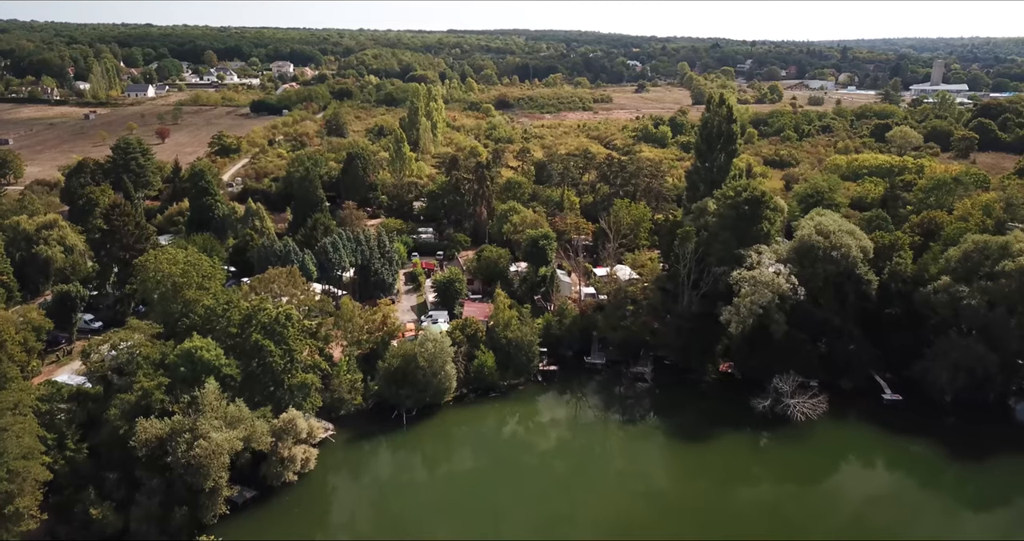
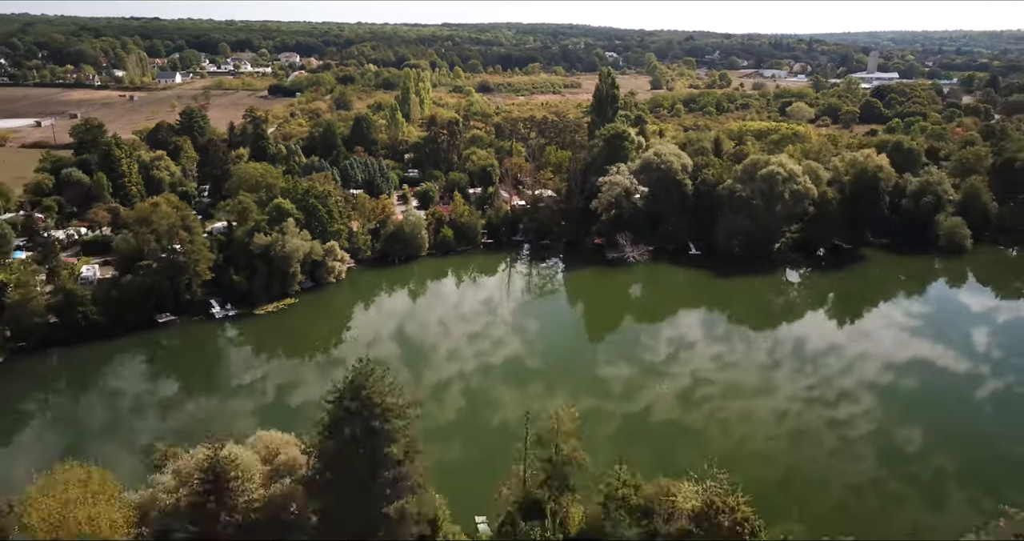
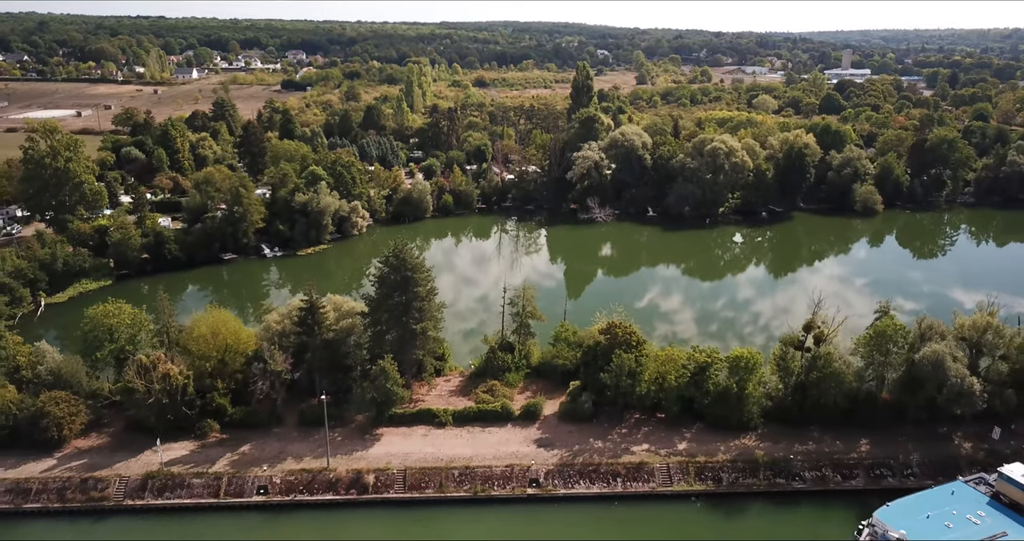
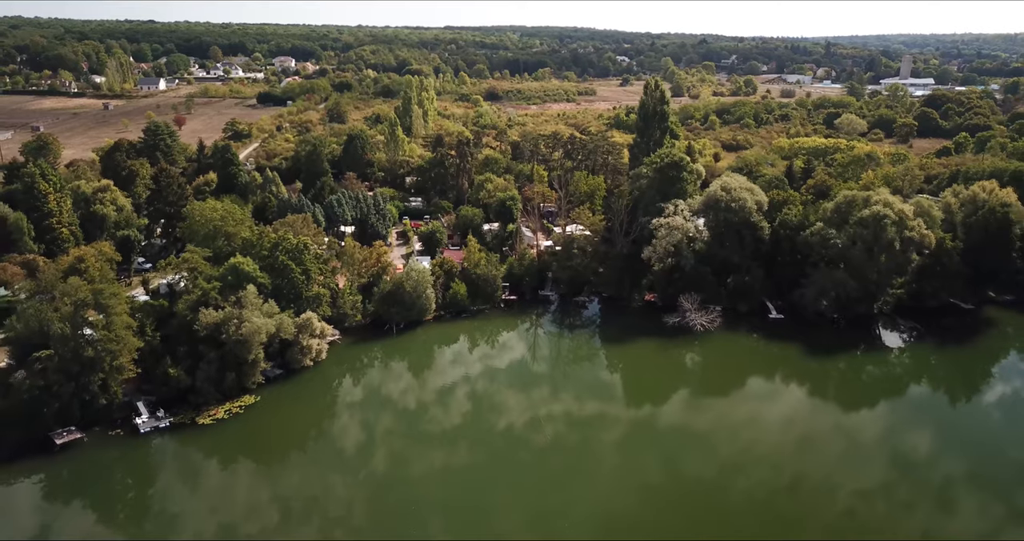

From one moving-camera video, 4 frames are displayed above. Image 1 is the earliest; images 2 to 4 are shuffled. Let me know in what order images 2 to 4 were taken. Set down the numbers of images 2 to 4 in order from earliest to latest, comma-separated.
4, 2, 3
